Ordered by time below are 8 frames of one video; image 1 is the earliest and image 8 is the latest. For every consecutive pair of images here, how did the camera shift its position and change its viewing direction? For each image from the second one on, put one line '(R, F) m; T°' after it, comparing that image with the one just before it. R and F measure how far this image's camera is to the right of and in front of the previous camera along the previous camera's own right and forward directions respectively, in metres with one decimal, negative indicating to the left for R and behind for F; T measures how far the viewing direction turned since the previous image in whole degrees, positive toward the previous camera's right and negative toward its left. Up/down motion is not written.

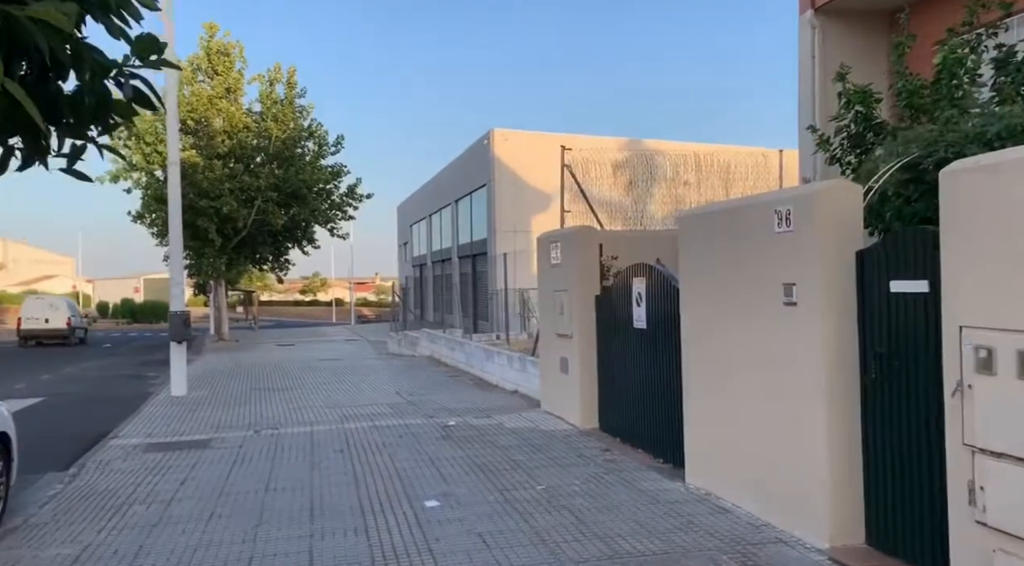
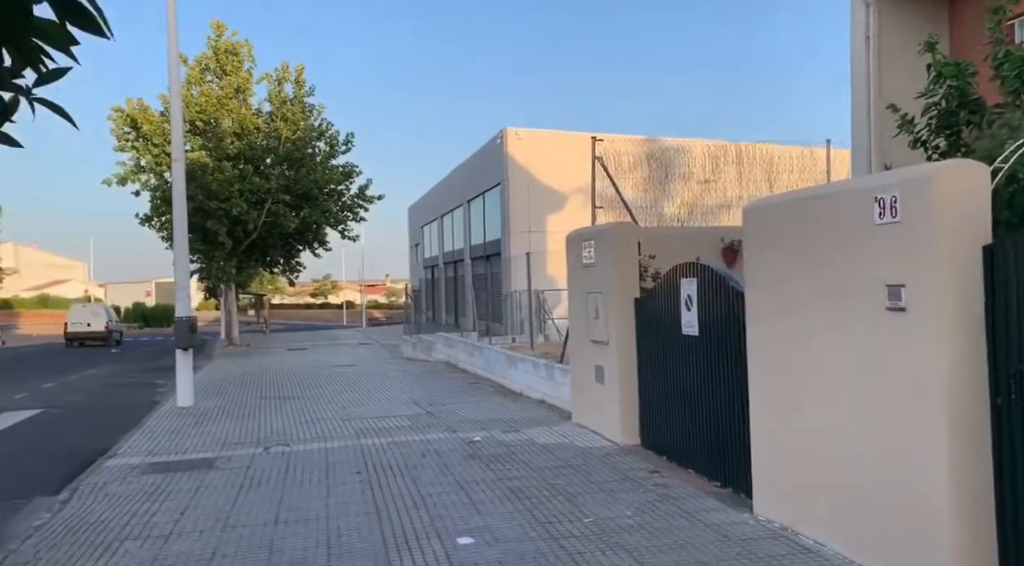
(-0.2, +0.8) m; -1°
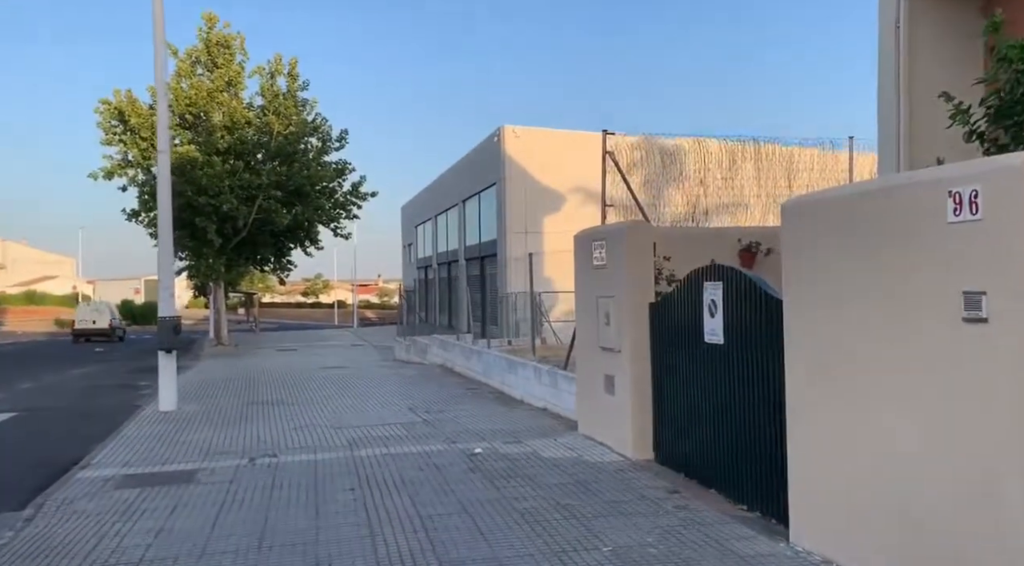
(-0.1, +0.6) m; +1°
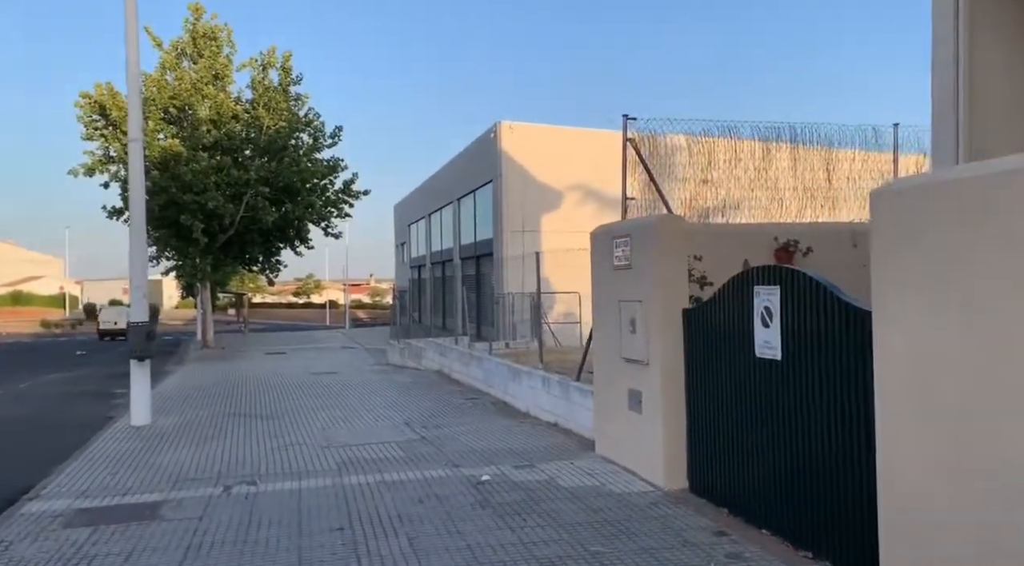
(-0.2, +1.1) m; +1°
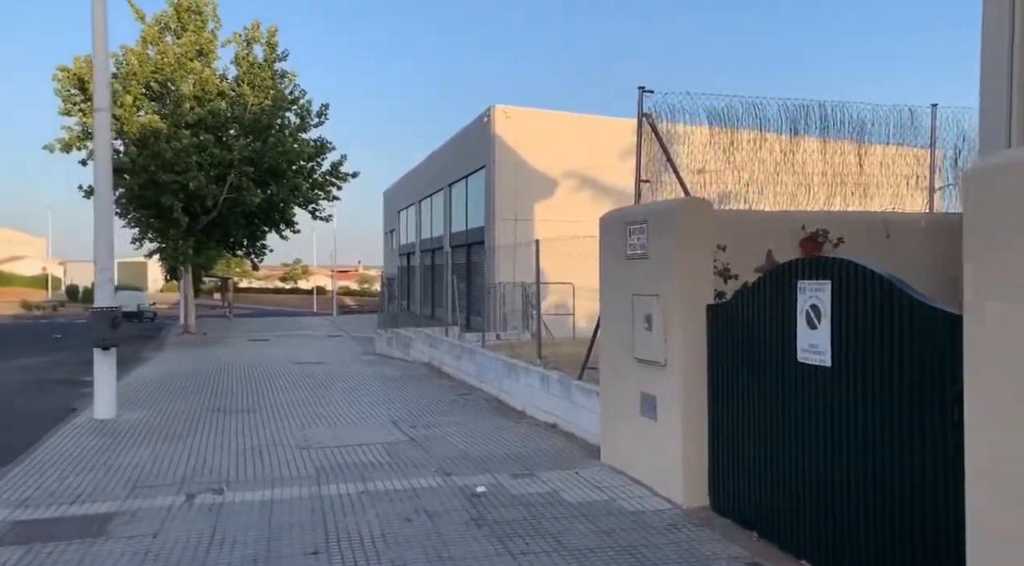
(-0.1, +0.8) m; +1°
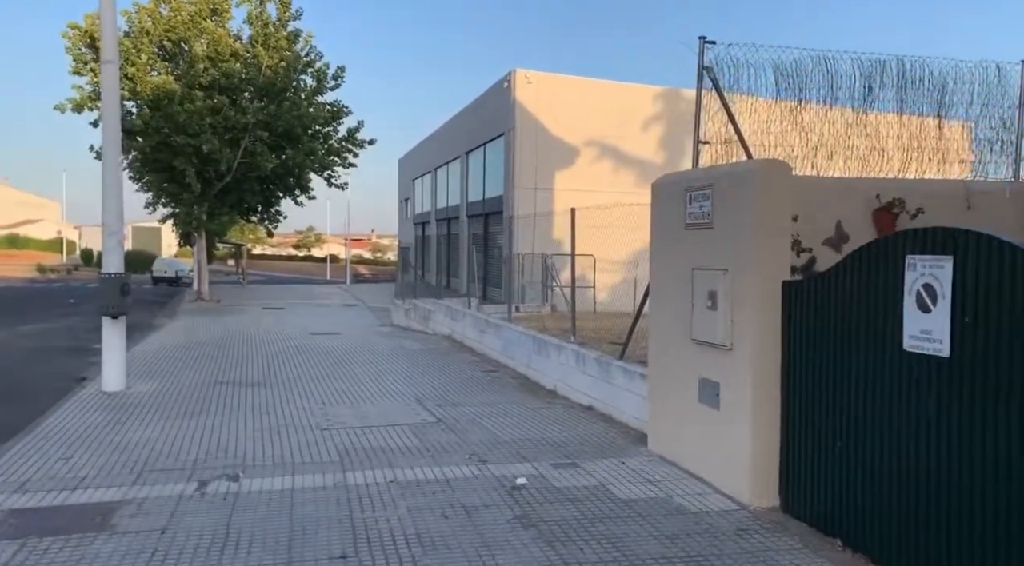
(-0.3, +0.7) m; -1°
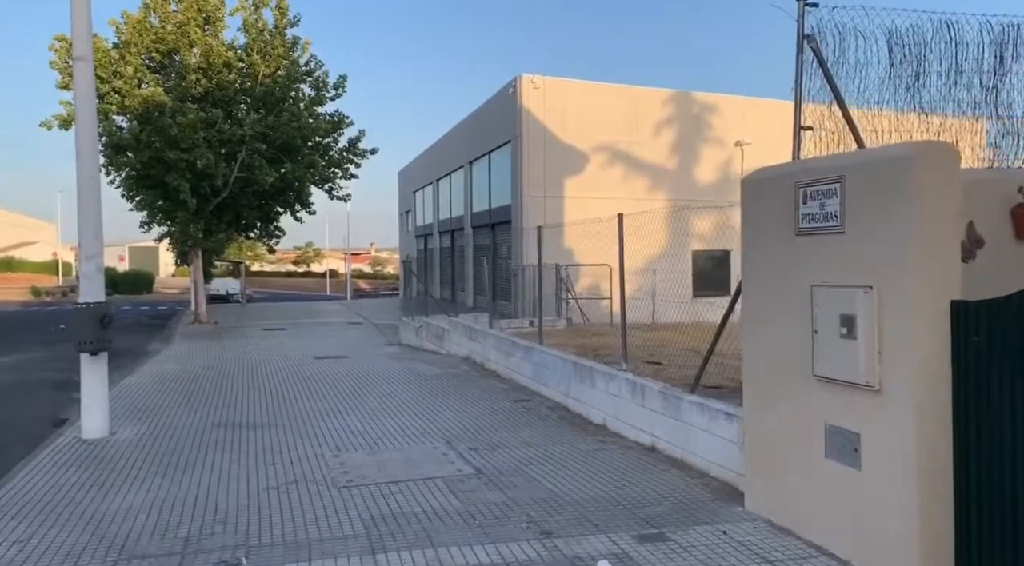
(-0.5, +1.4) m; 0°
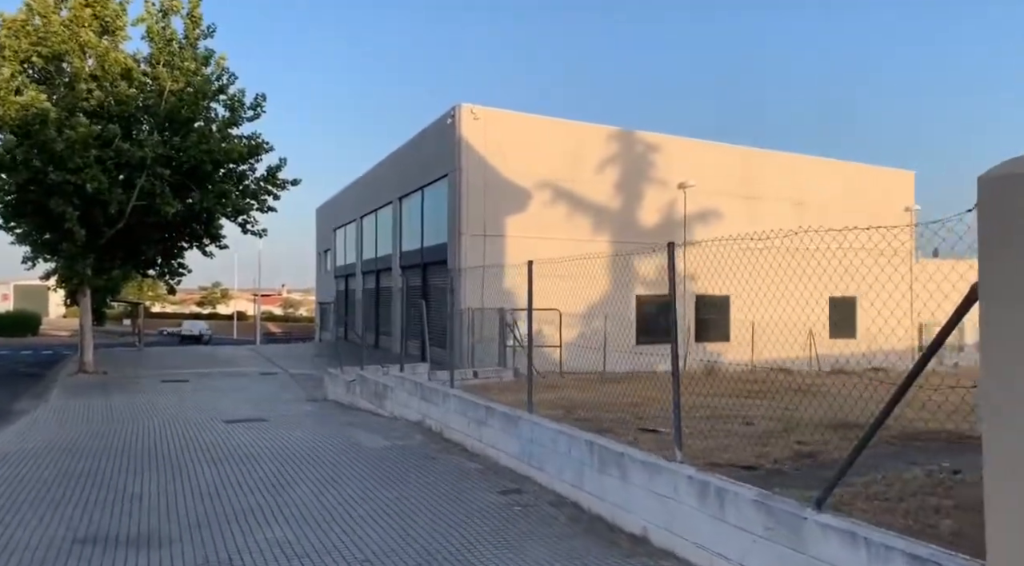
(-0.8, +2.6) m; +6°
